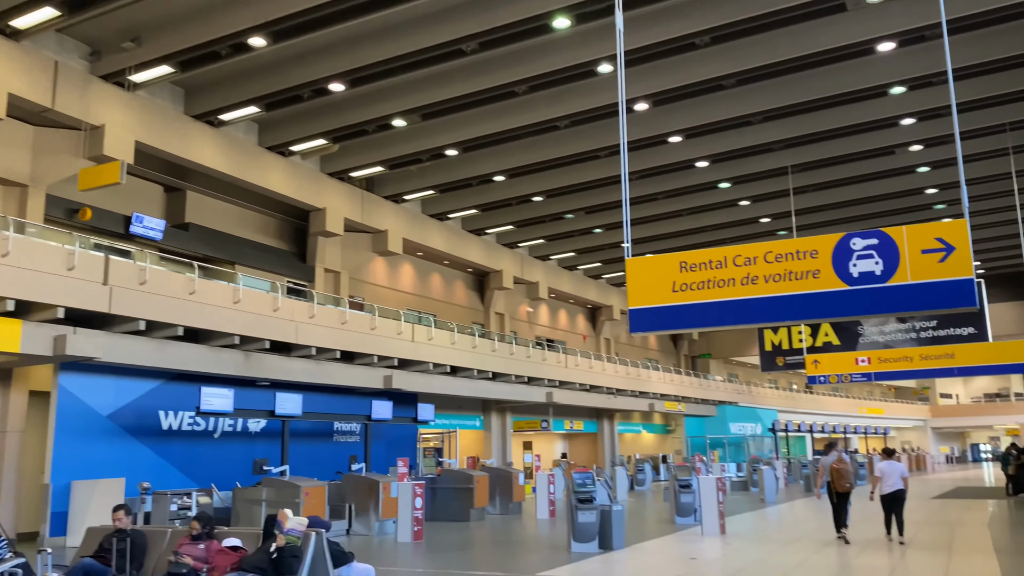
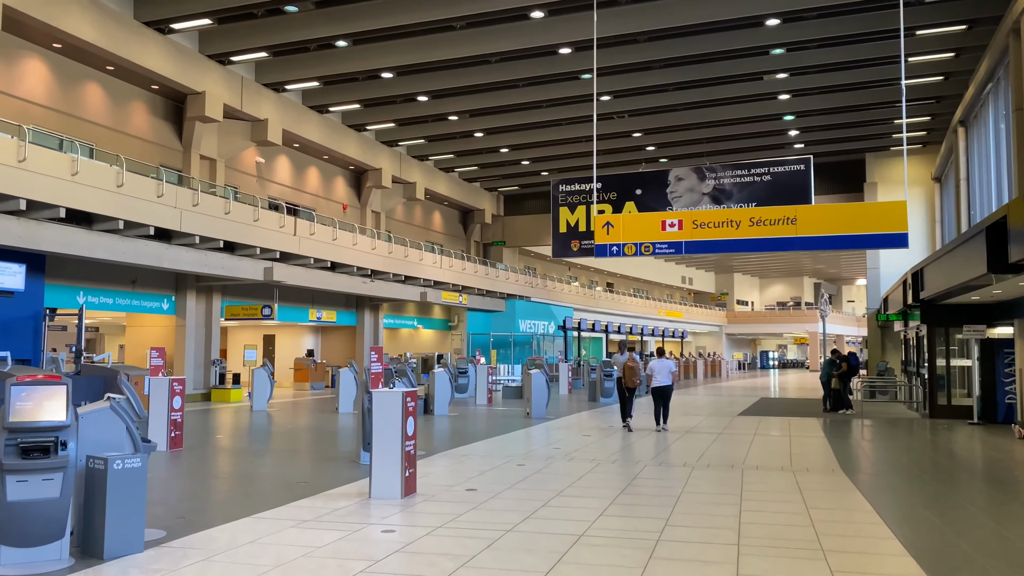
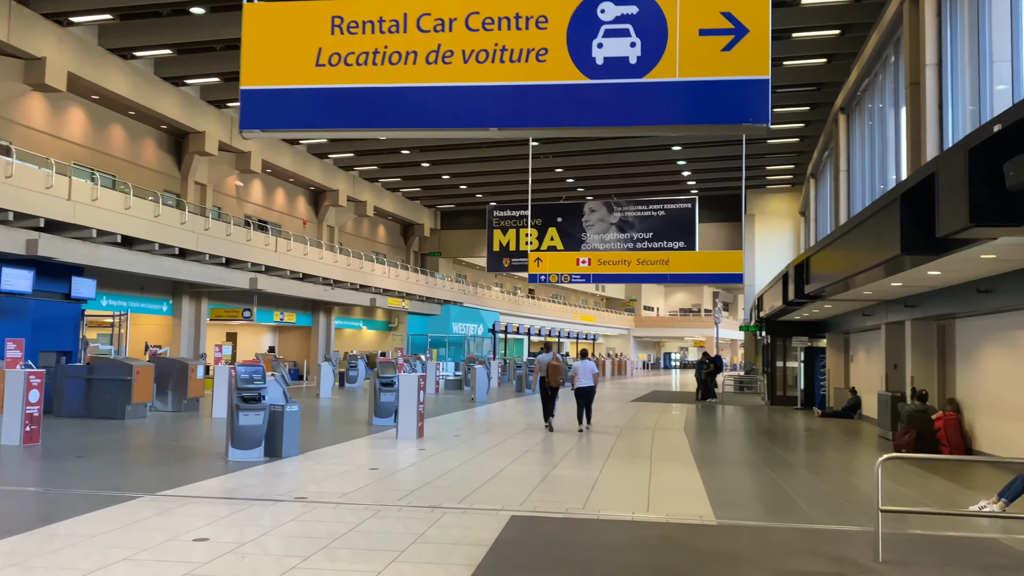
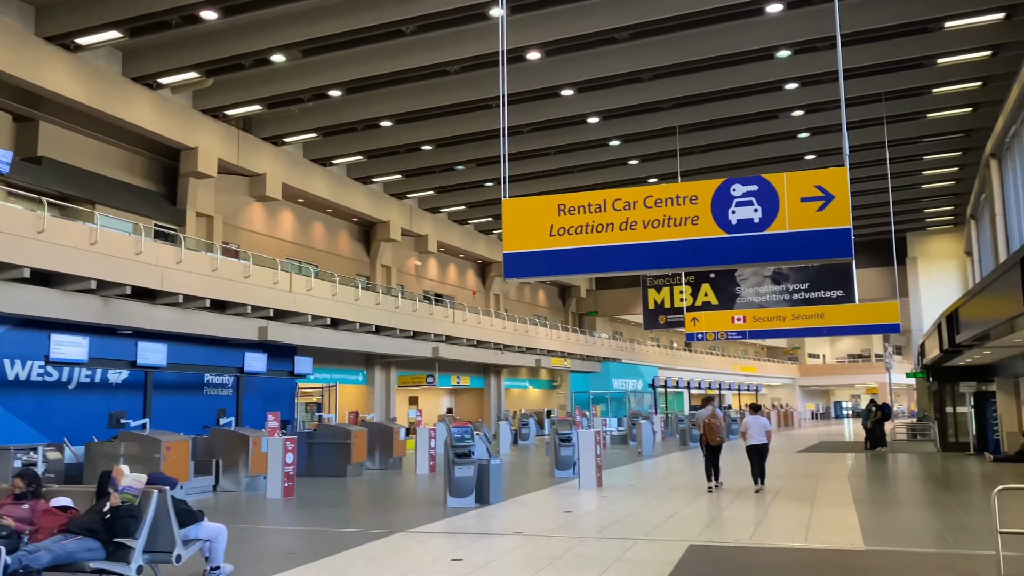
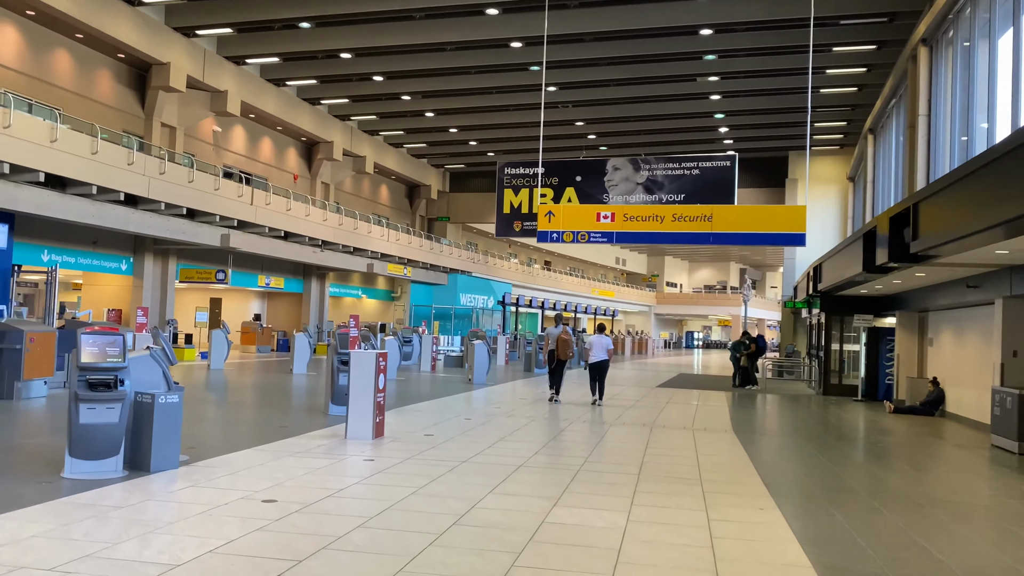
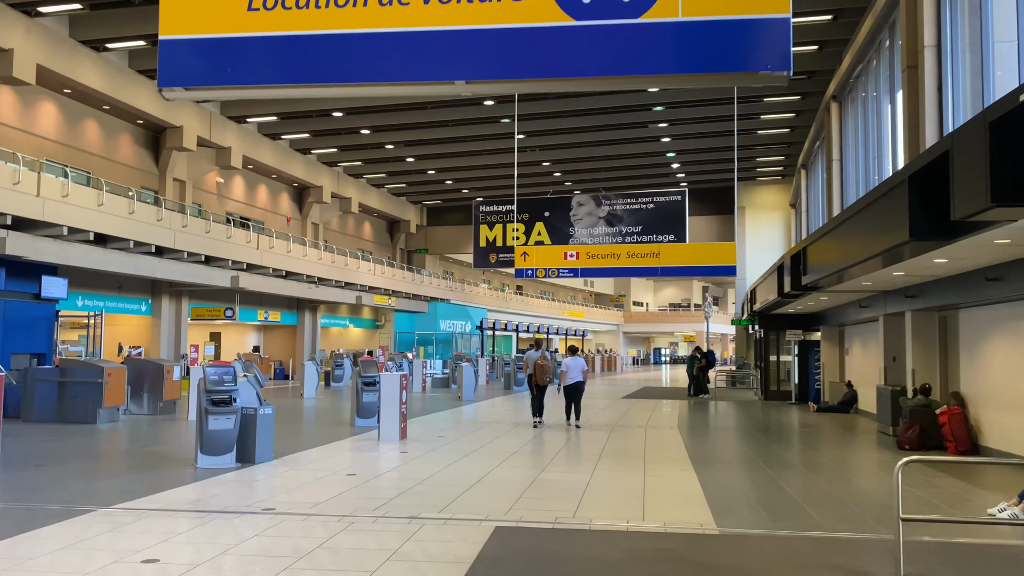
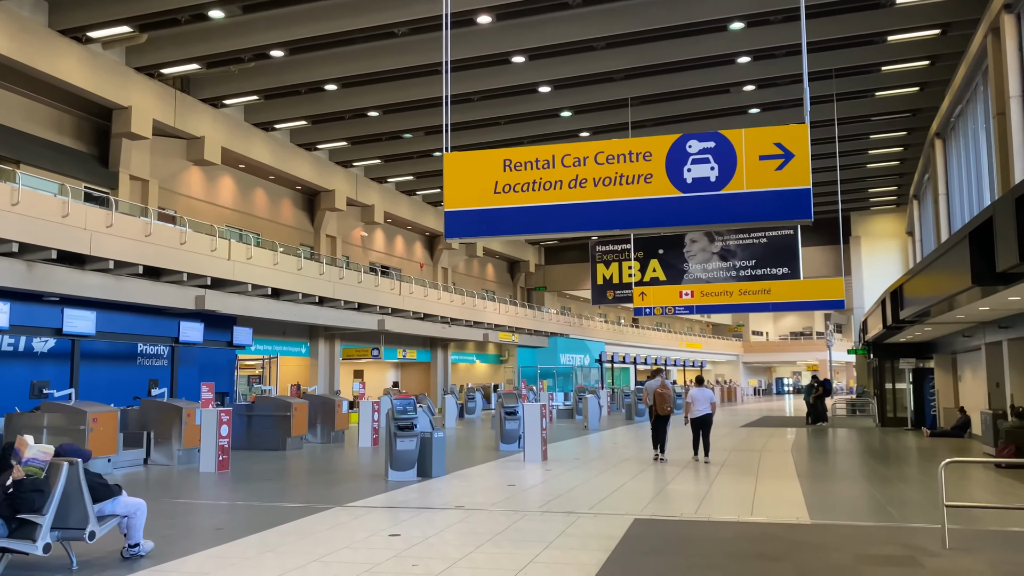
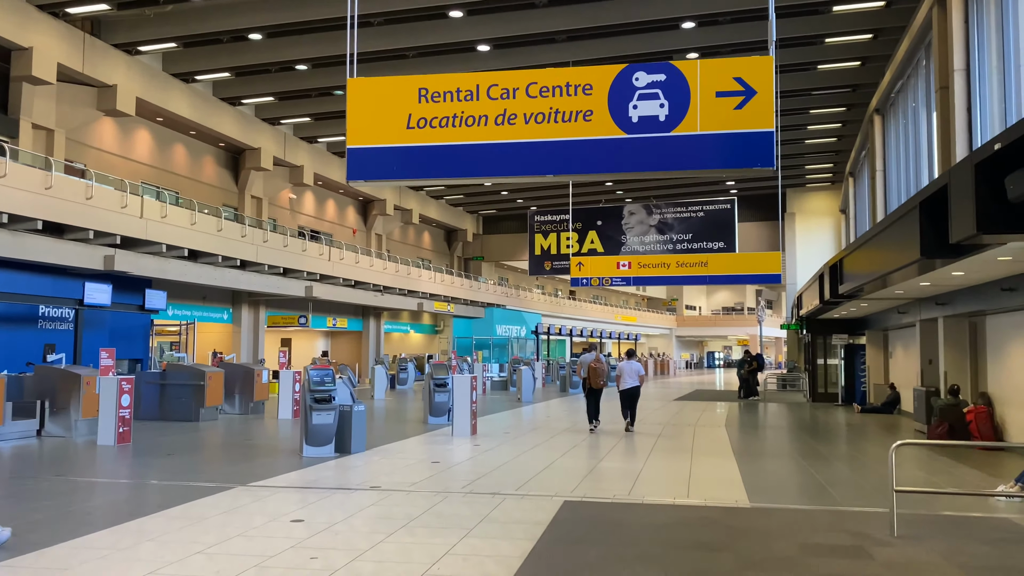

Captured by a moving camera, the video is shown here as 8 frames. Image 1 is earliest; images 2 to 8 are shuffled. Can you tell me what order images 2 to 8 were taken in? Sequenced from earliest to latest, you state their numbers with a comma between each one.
4, 7, 8, 3, 6, 5, 2
